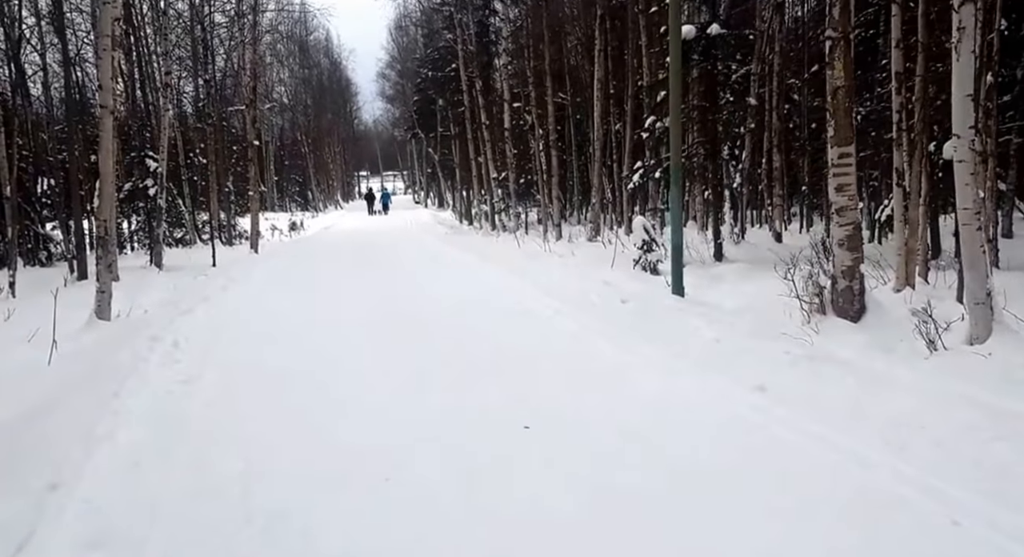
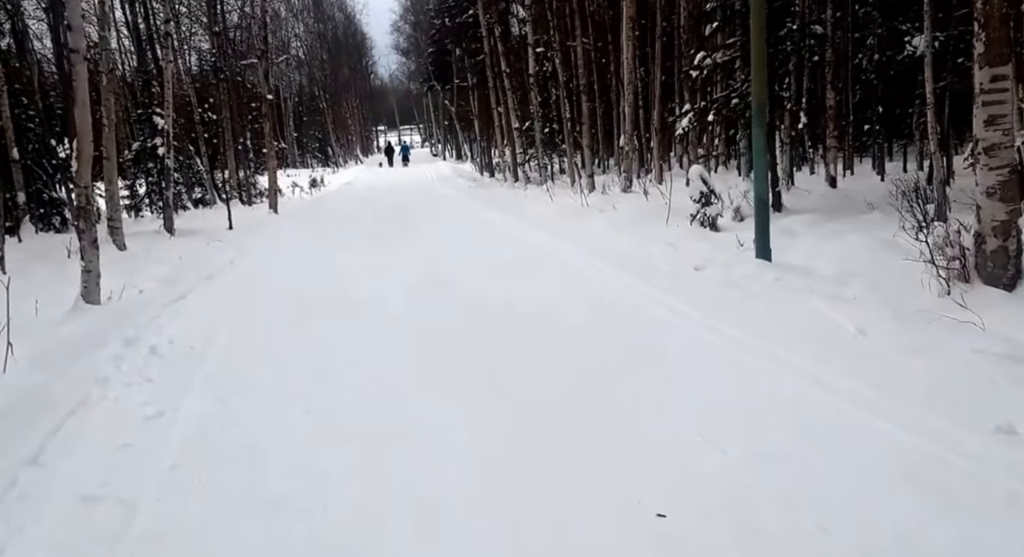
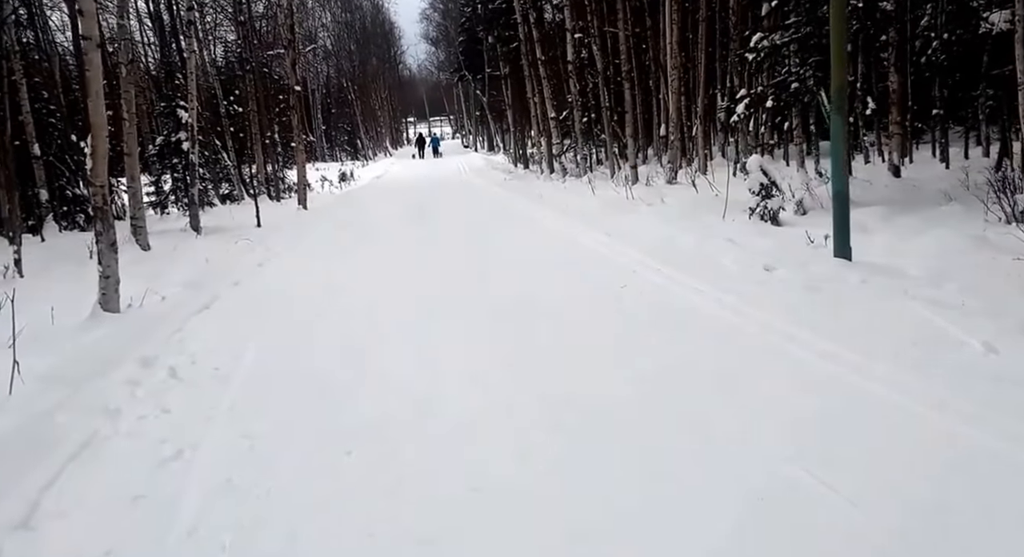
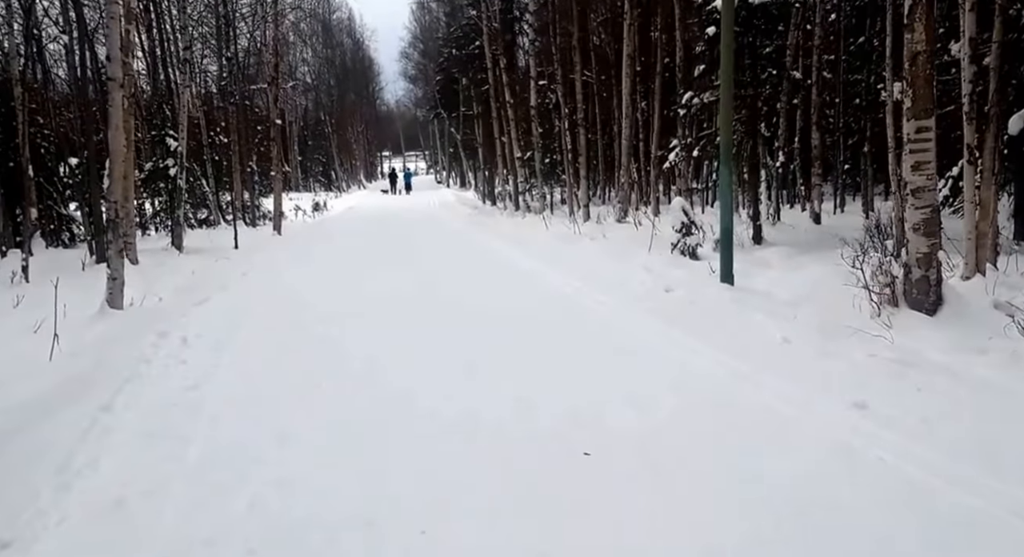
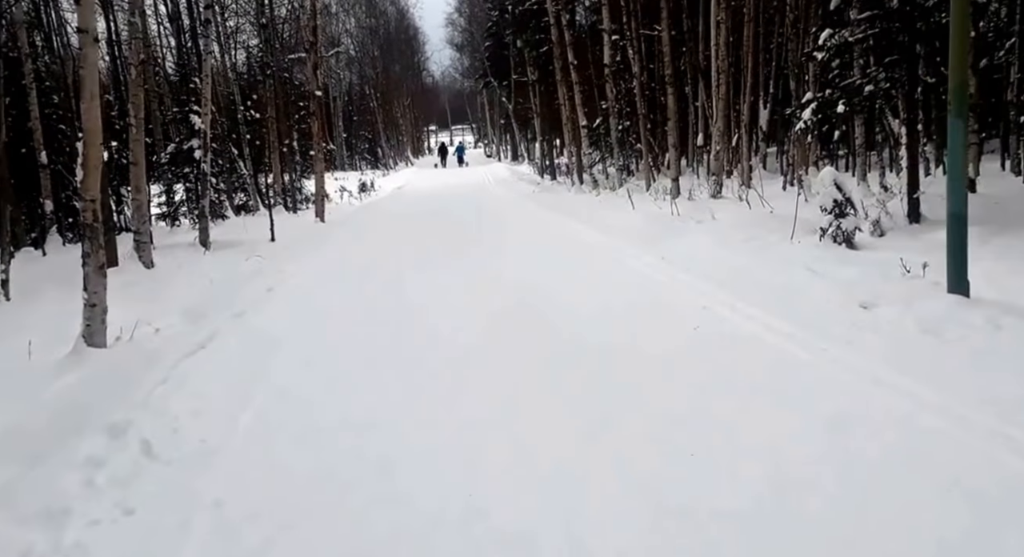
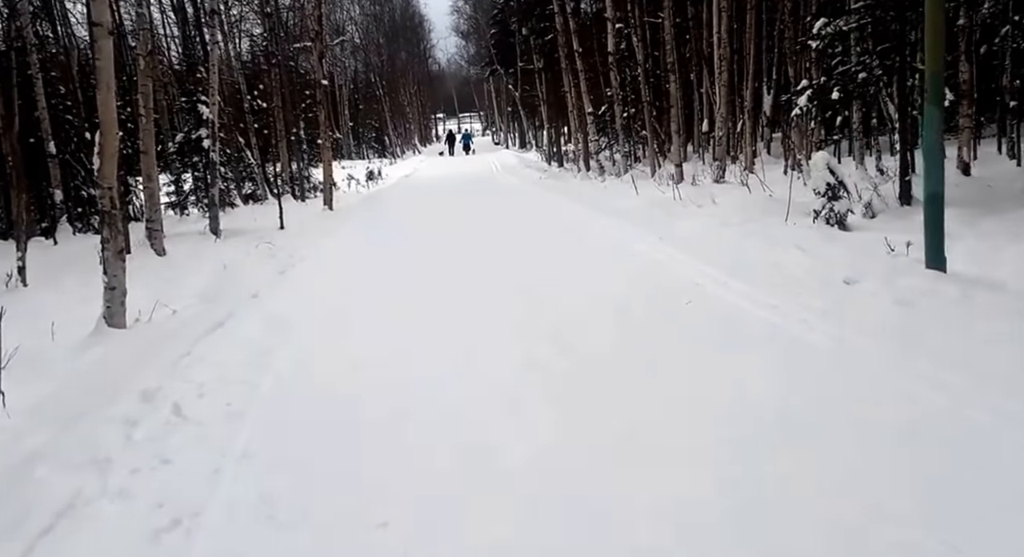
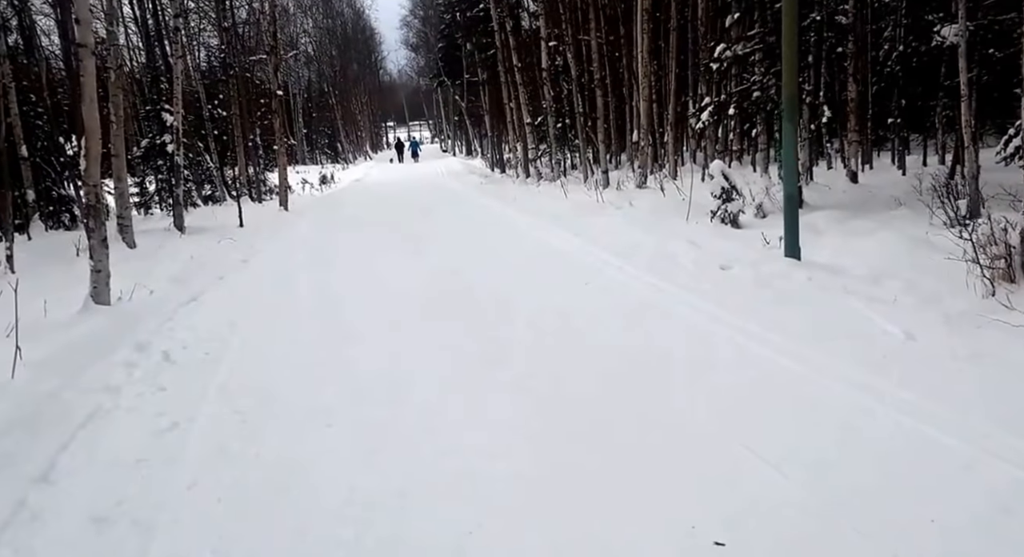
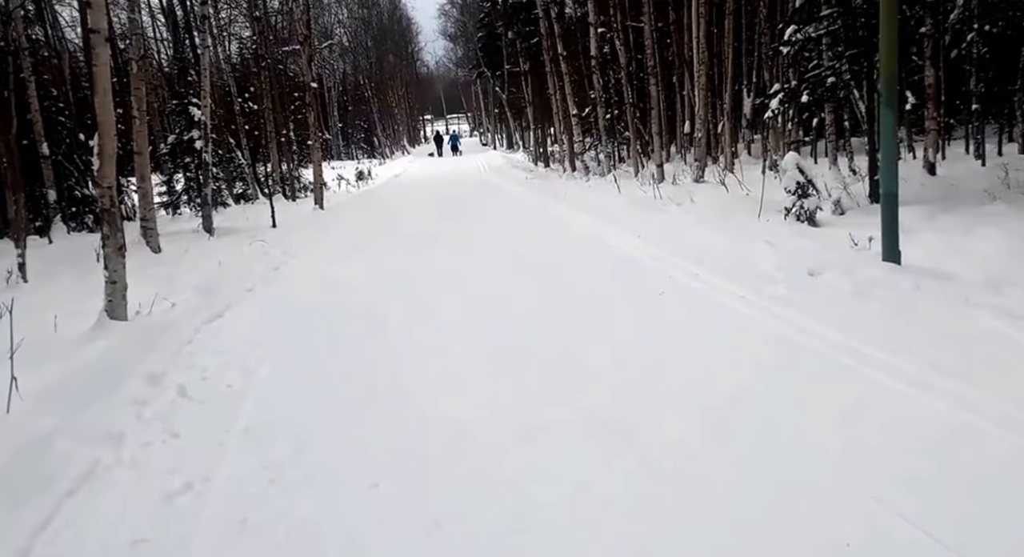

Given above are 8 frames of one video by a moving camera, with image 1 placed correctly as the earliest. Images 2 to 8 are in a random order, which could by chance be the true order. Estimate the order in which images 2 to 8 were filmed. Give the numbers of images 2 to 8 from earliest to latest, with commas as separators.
4, 2, 7, 3, 8, 6, 5
